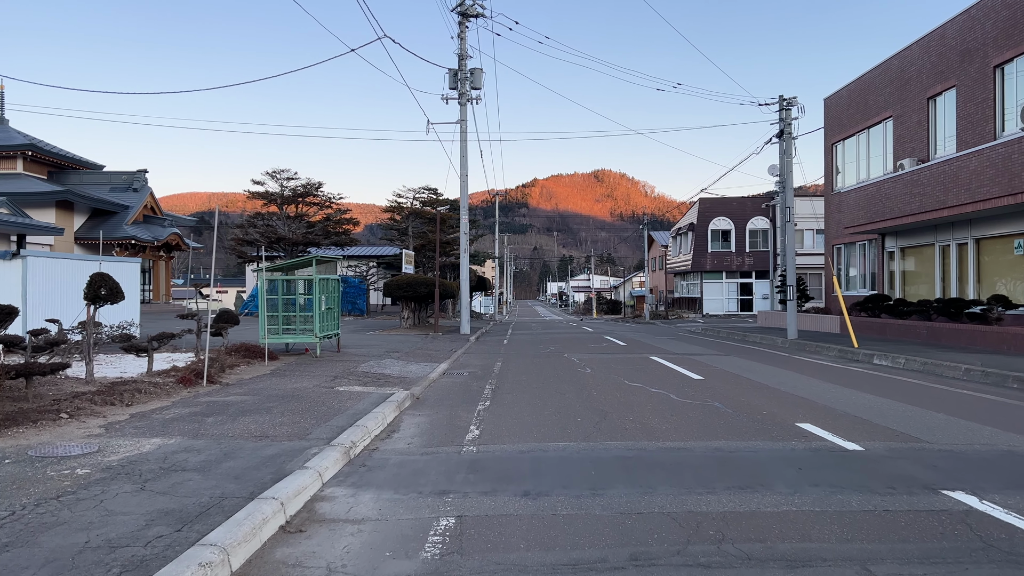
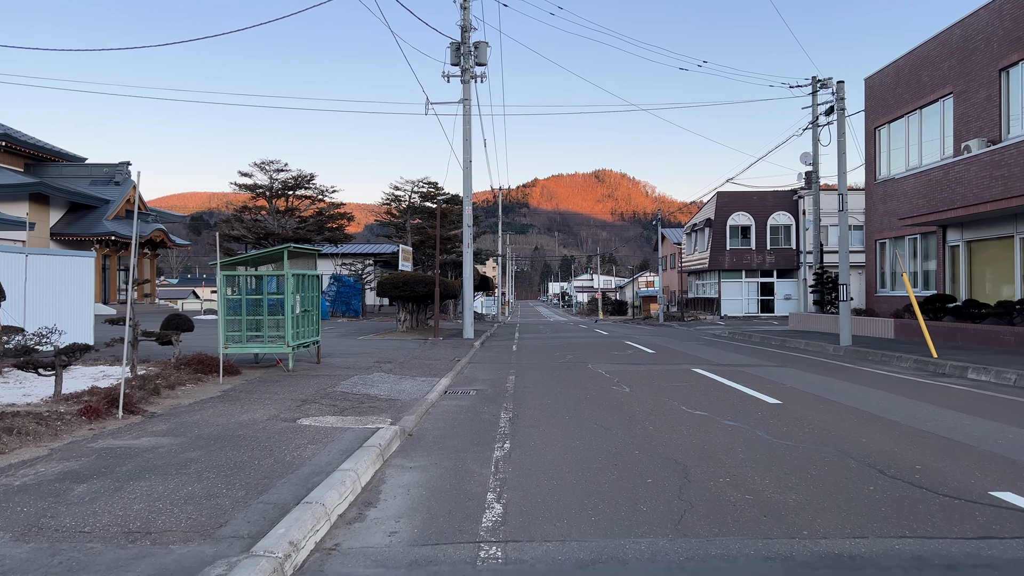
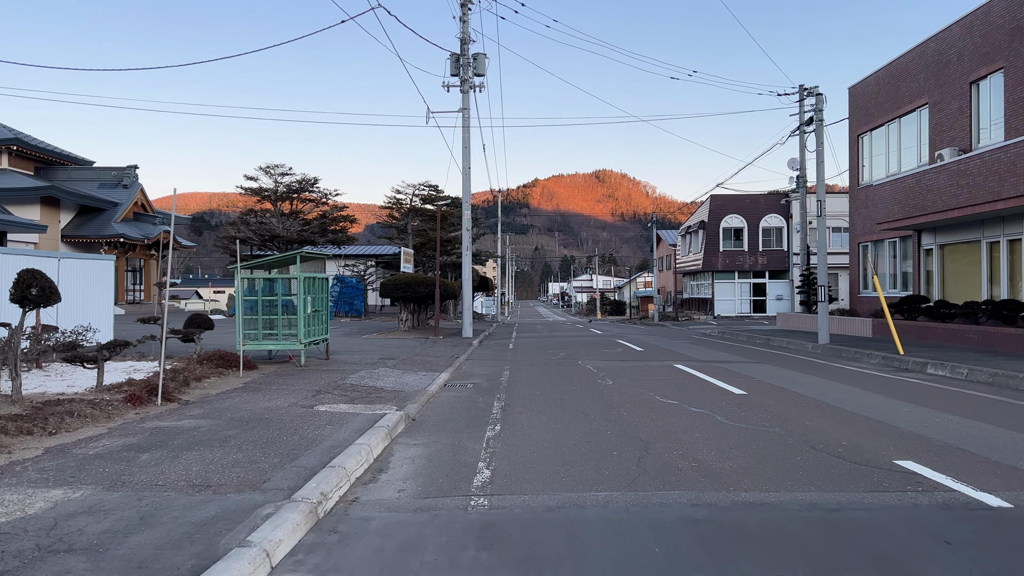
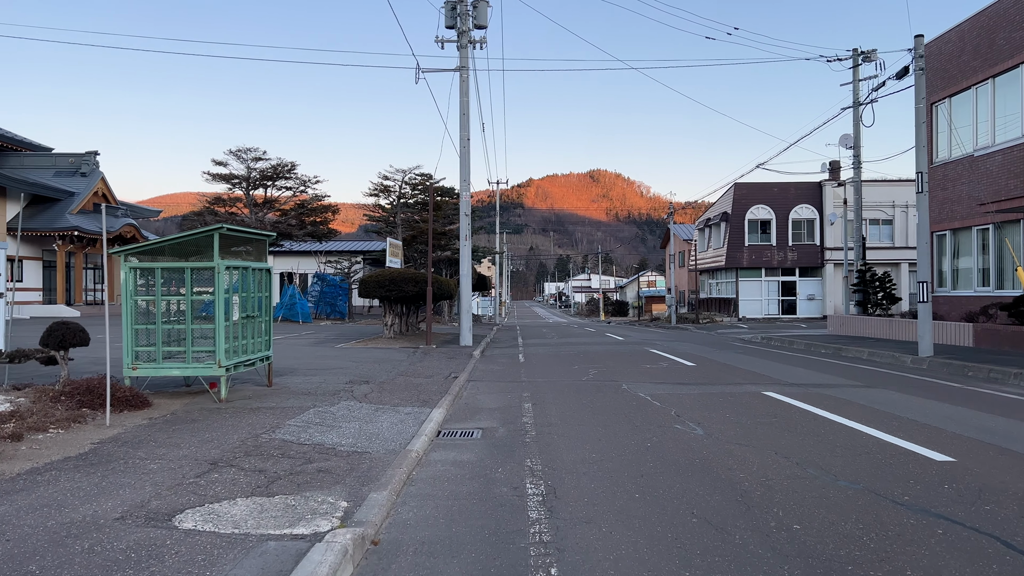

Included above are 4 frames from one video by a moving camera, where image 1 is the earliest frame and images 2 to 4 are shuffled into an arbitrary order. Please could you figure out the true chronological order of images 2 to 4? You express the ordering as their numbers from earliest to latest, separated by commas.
3, 2, 4
